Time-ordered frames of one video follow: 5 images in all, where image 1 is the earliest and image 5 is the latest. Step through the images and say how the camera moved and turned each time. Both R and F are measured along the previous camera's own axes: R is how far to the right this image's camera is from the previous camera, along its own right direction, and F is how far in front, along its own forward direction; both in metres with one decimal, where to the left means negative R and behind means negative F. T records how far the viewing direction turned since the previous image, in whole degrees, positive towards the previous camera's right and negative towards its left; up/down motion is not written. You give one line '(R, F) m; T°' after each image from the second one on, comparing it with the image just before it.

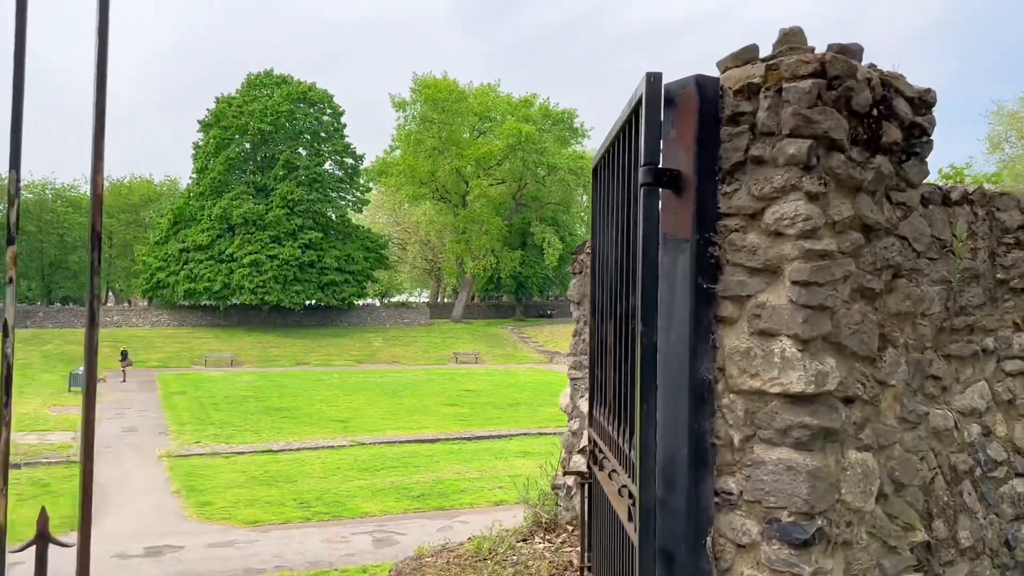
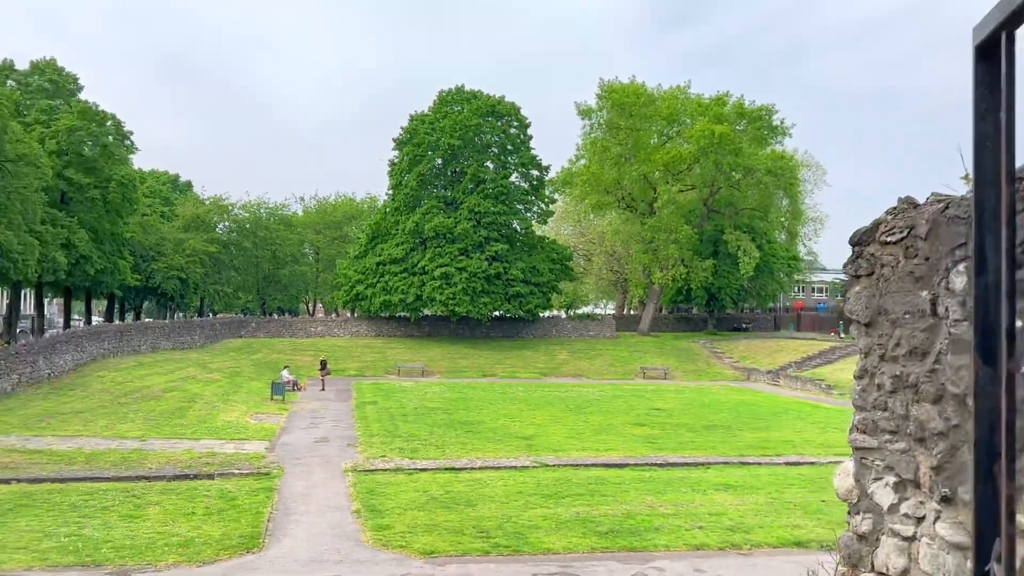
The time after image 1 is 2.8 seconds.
(-0.2, +1.5) m; -13°
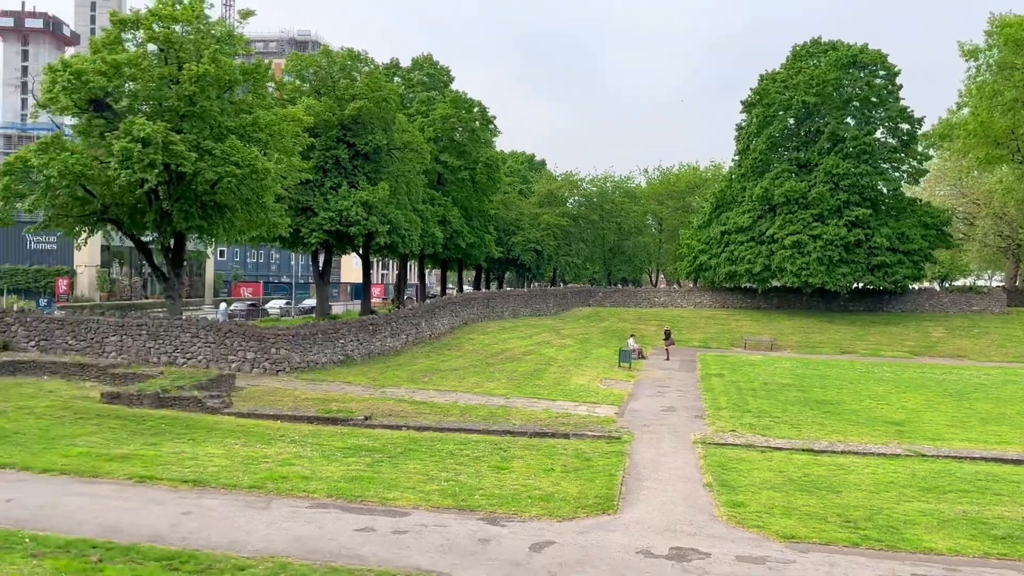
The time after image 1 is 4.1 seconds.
(-0.2, +0.2) m; -24°
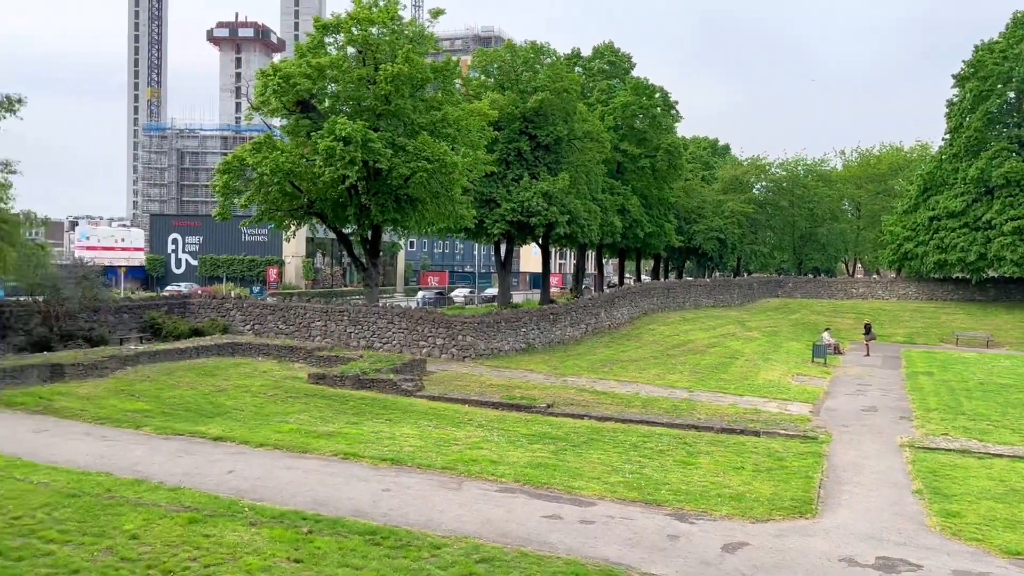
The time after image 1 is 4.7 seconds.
(-0.2, +0.1) m; -13°
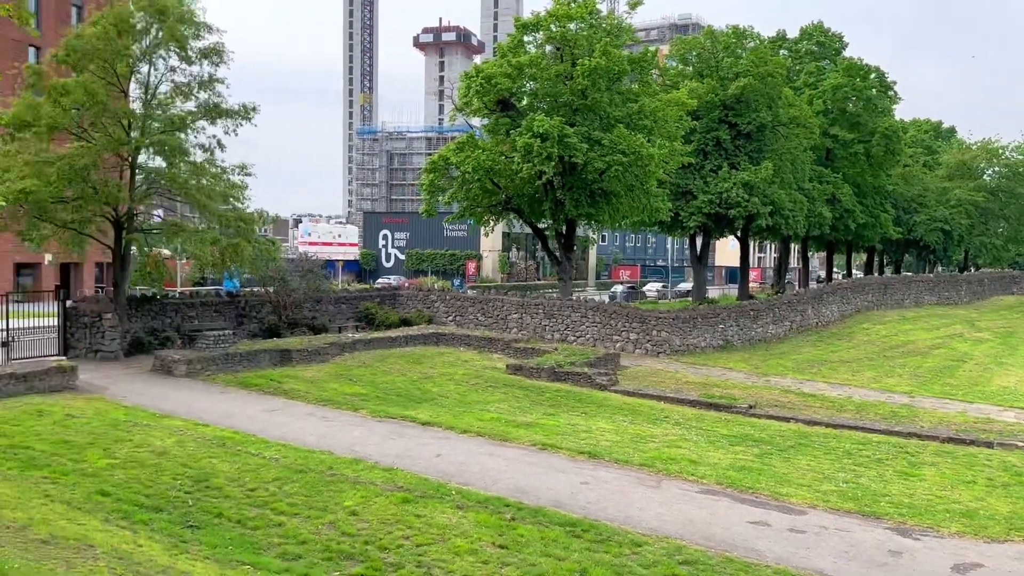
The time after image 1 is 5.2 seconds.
(-0.2, +0.1) m; -14°
